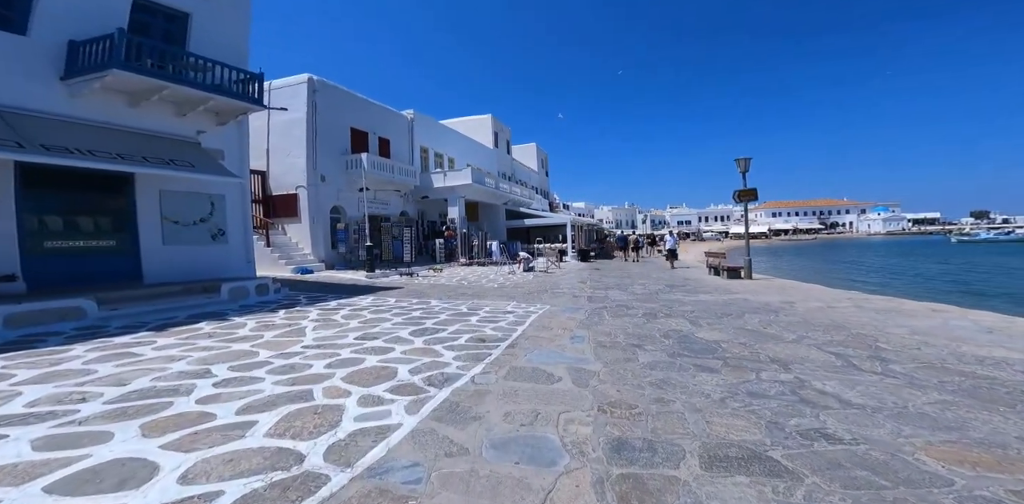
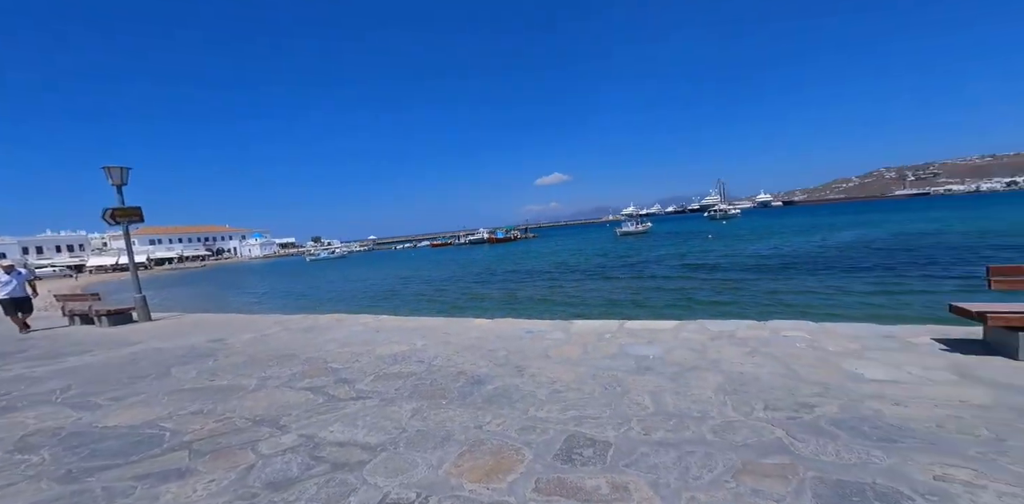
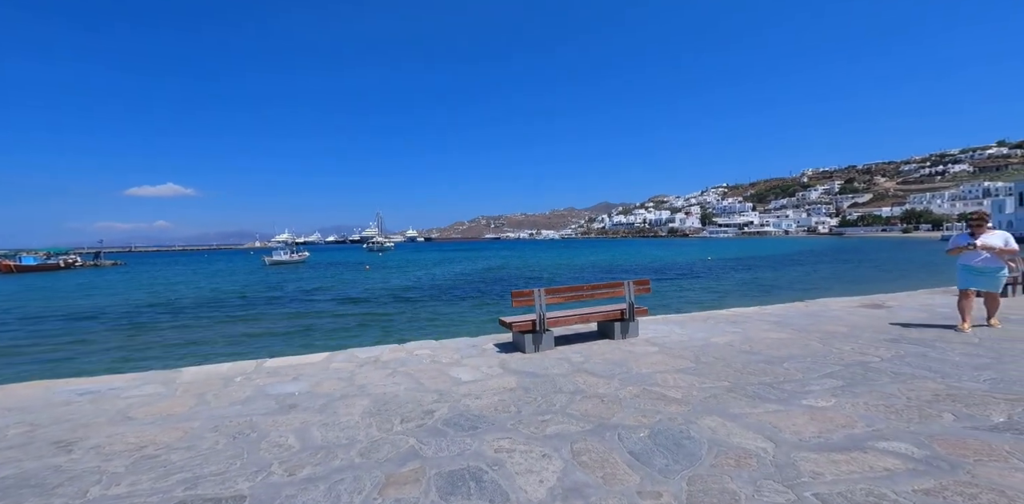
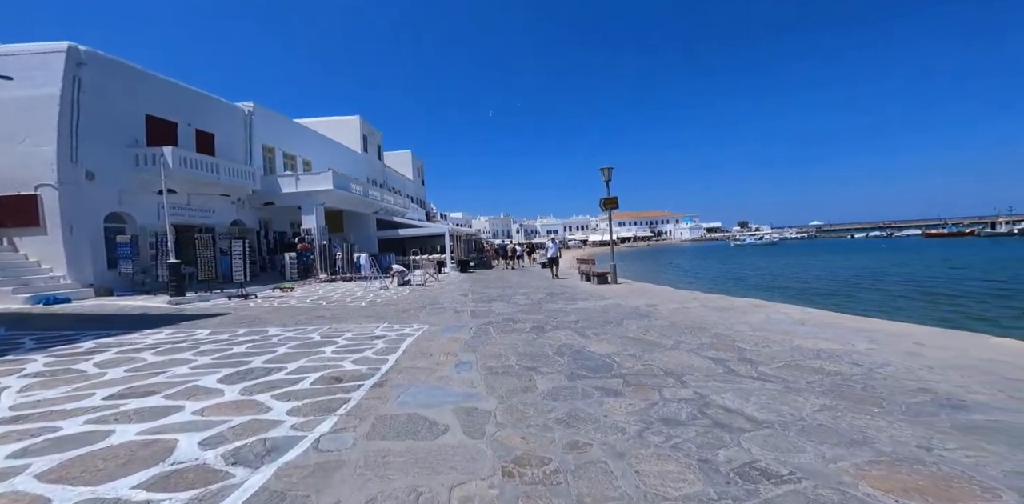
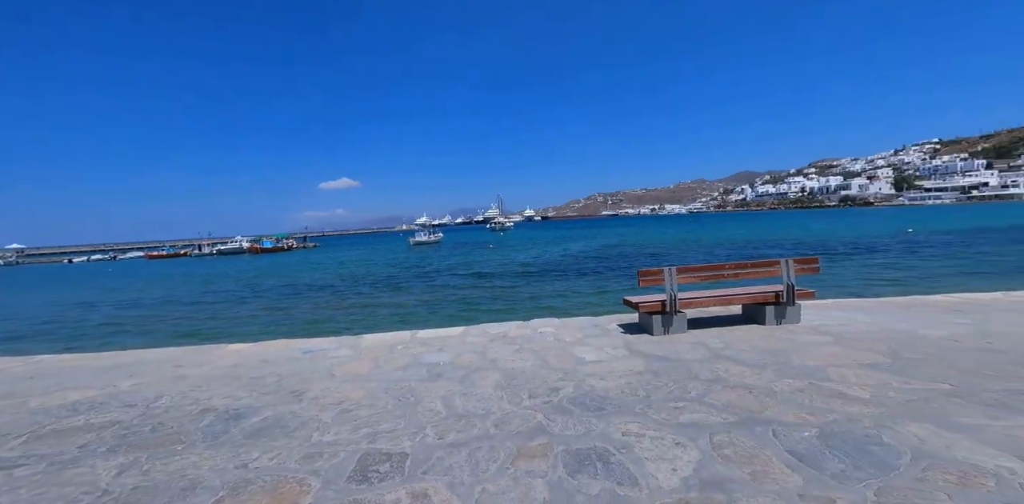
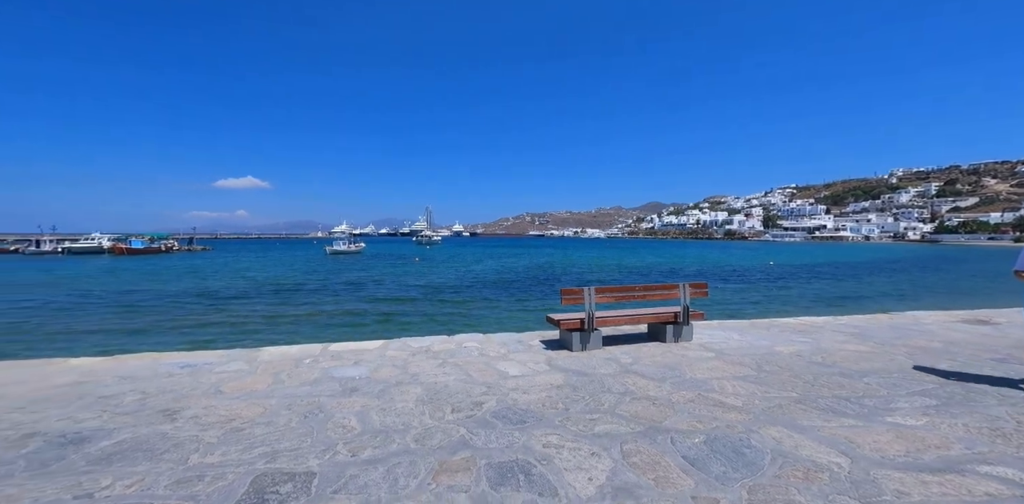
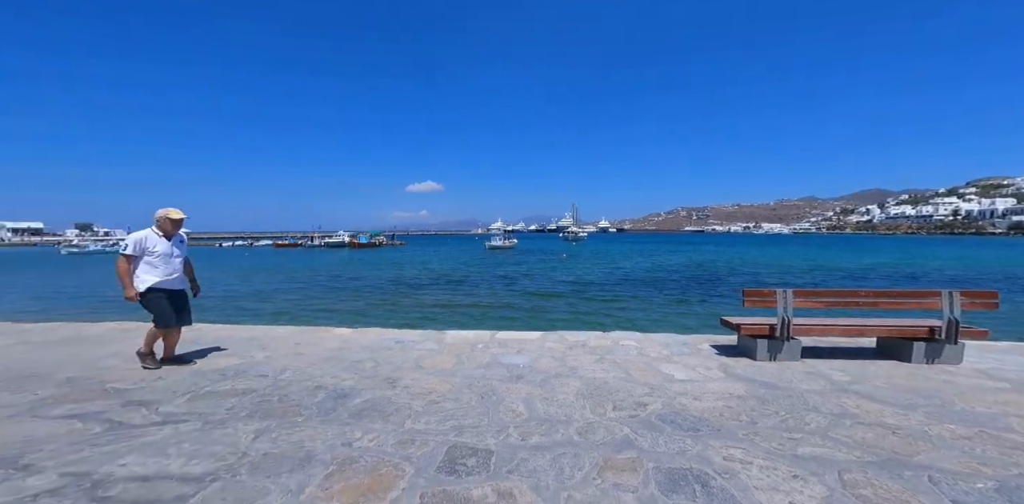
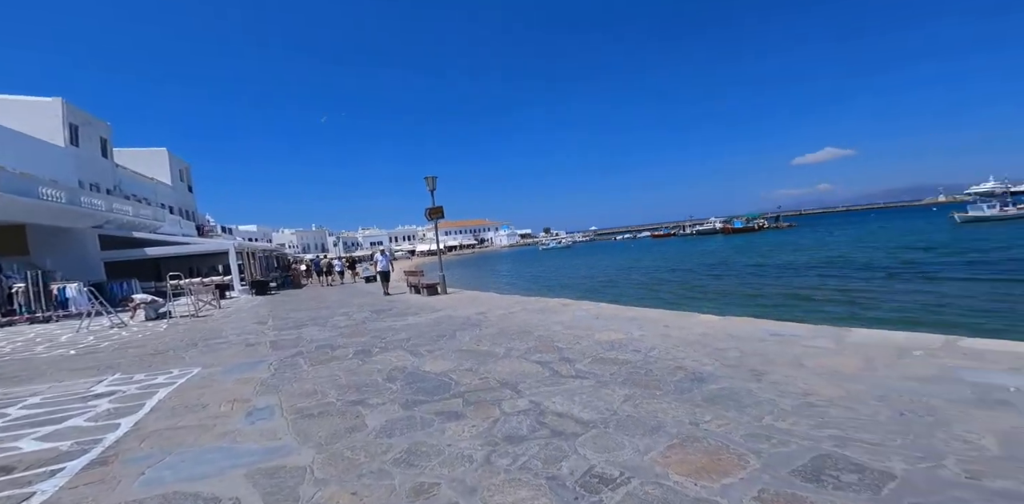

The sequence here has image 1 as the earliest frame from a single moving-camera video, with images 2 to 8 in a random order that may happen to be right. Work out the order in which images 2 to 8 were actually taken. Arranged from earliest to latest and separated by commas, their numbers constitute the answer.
4, 8, 2, 5, 3, 6, 7
